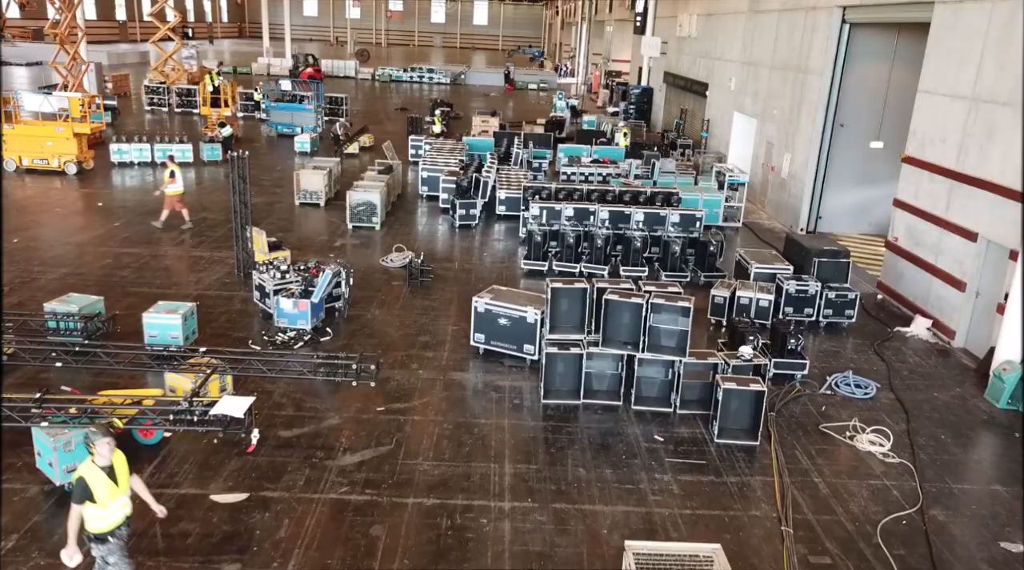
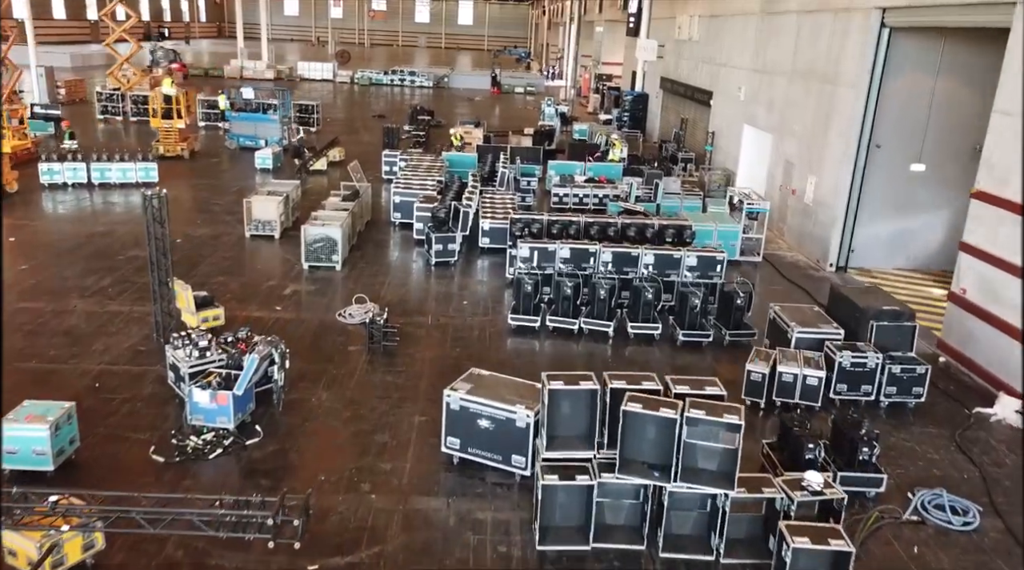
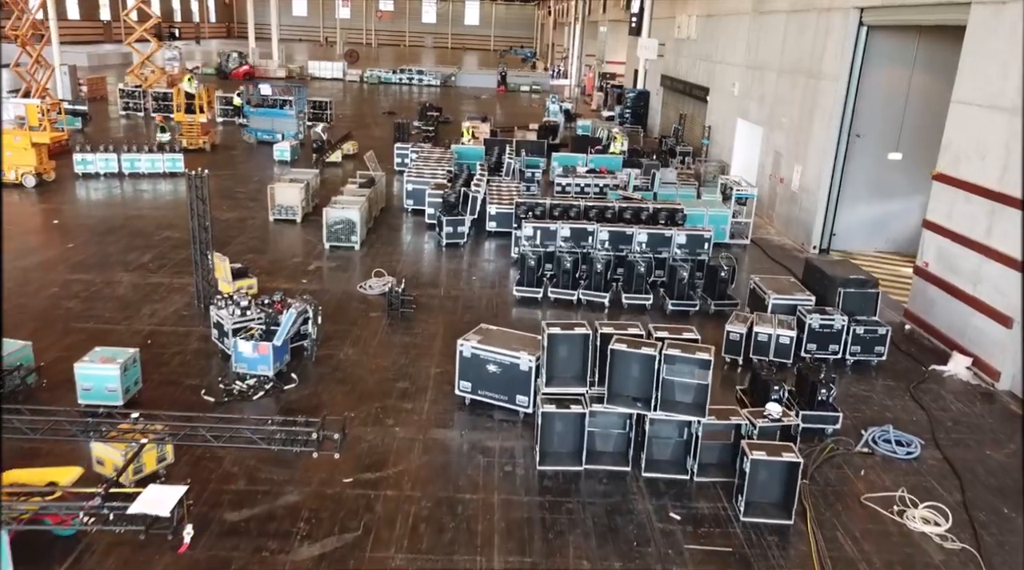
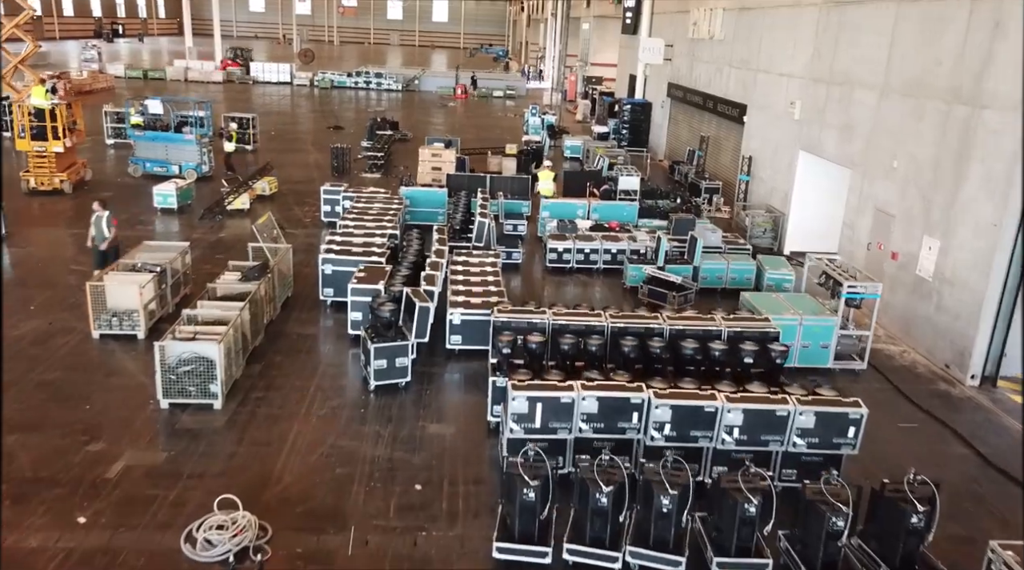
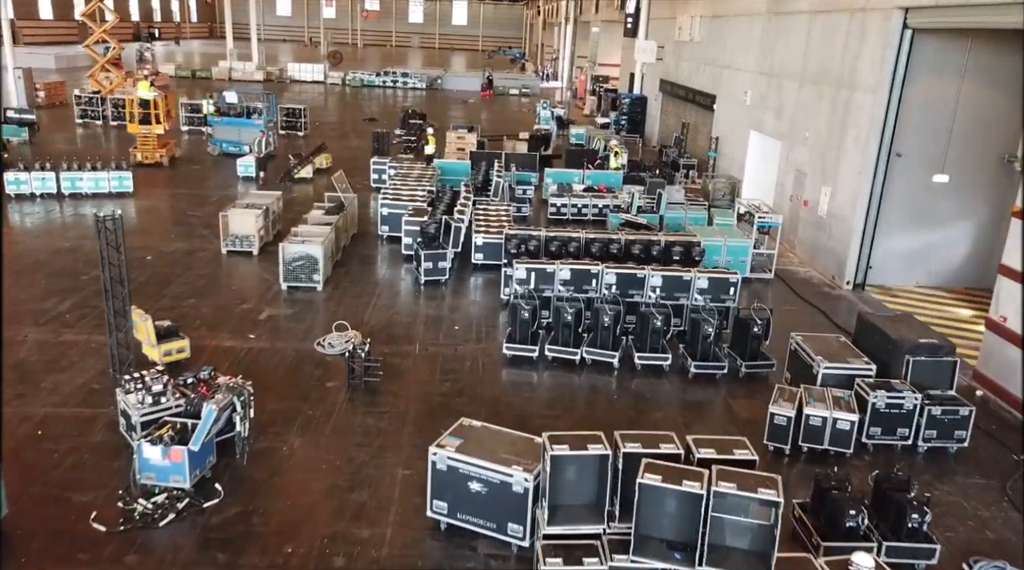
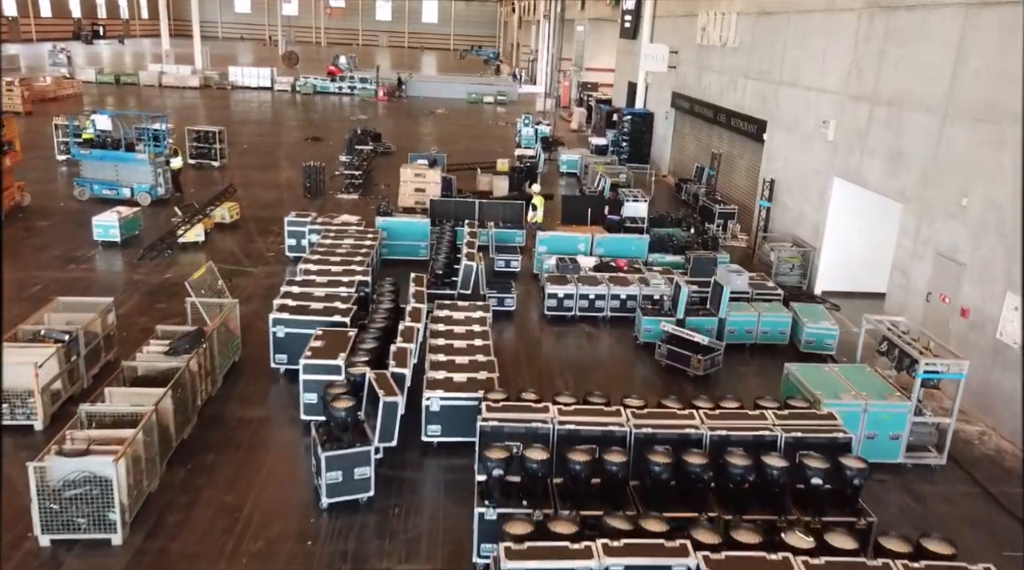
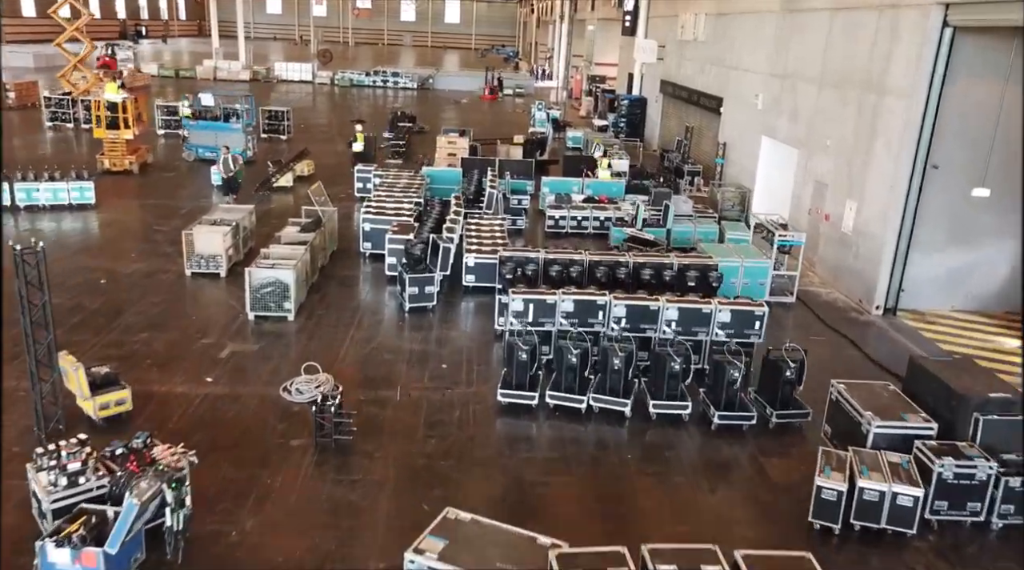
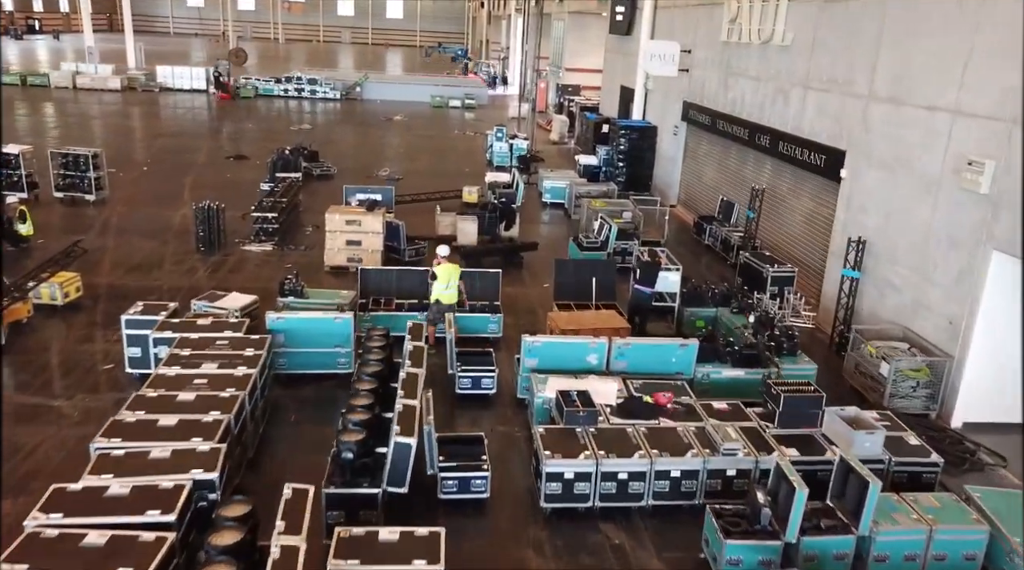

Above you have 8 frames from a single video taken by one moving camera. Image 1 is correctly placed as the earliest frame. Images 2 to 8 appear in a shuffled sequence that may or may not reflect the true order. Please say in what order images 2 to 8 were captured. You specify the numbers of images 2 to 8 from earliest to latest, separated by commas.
3, 2, 5, 7, 4, 6, 8
